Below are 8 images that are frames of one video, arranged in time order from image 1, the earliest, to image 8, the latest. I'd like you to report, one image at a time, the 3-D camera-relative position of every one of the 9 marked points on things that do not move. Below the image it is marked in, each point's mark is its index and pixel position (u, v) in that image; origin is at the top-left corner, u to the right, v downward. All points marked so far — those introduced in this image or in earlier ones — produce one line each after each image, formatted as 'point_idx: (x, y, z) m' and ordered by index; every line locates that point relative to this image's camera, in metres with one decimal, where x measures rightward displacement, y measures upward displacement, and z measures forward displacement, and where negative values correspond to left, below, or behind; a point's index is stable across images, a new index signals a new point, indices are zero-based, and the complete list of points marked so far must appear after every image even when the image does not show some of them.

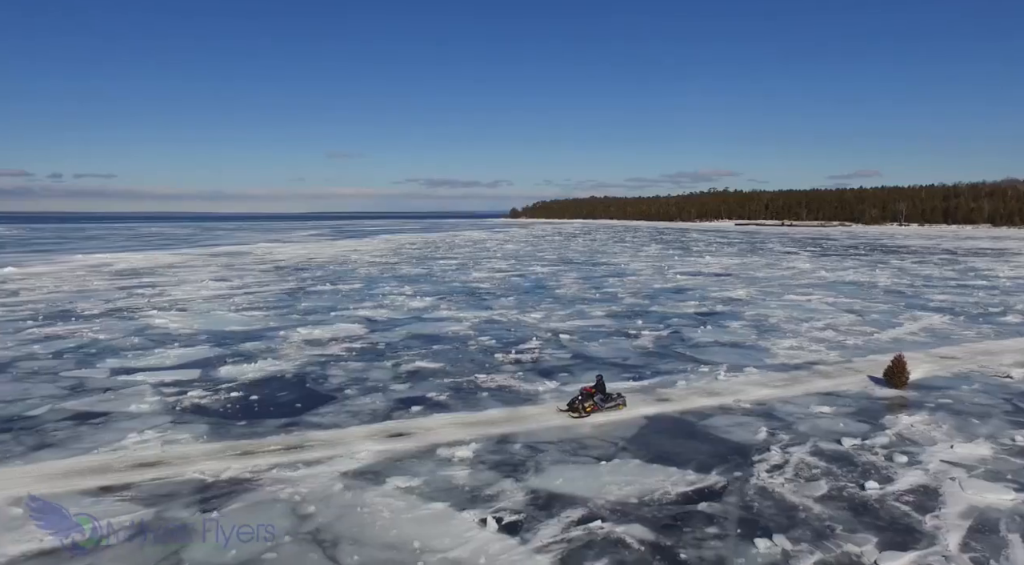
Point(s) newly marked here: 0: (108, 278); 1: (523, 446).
0: (-8.7, +0.1, +14.8) m
1: (+0.1, -1.0, +4.2) m
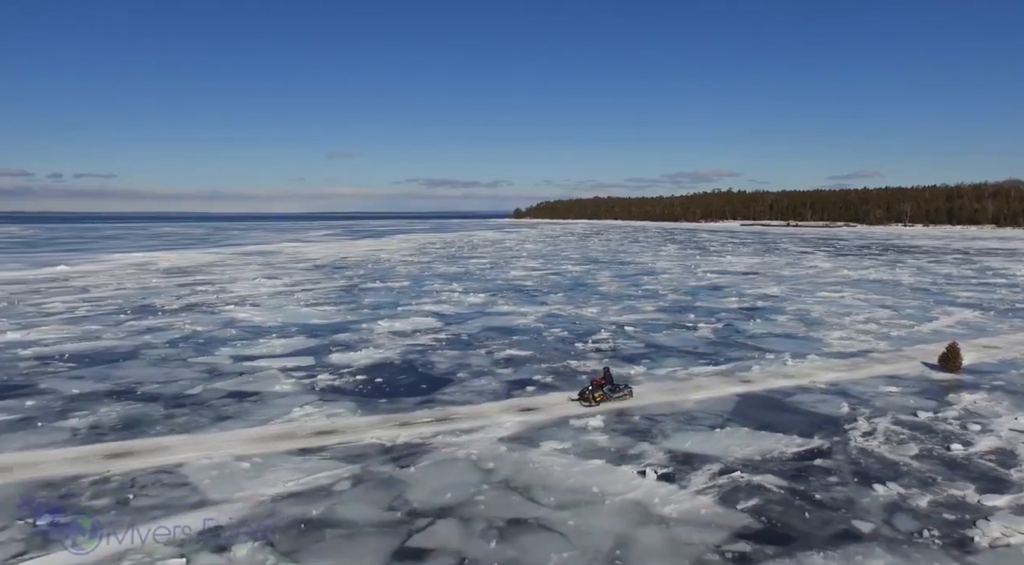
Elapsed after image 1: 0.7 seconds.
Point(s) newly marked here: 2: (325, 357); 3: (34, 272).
0: (-7.8, +0.1, +15.4) m
1: (+1.0, -1.0, +4.9) m
2: (-1.9, -0.7, +6.9) m
3: (-11.4, +0.3, +16.4) m
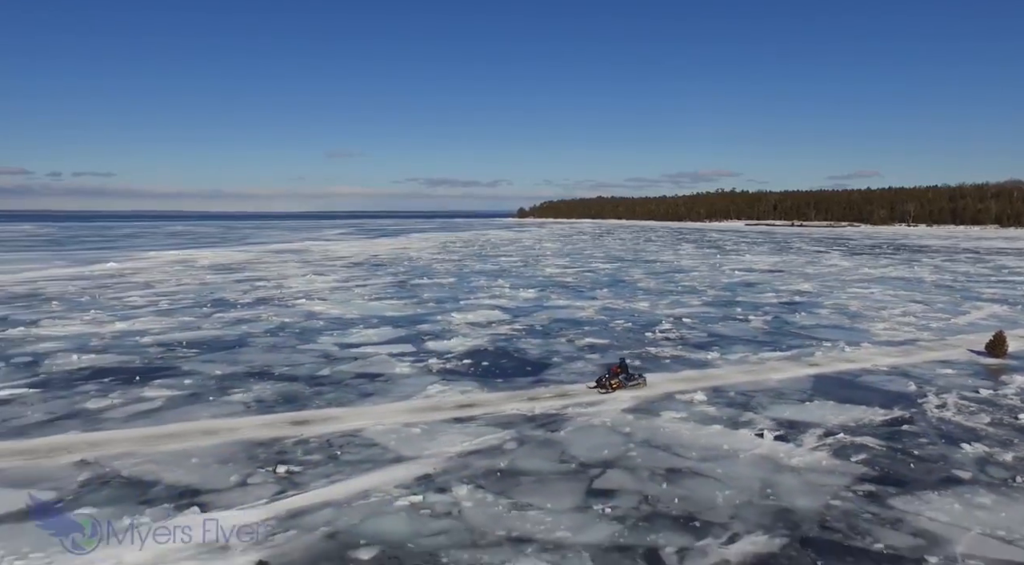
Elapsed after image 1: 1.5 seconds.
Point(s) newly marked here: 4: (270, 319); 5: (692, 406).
0: (-7.0, +0.2, +16.1) m
1: (+1.8, -0.9, +5.5) m
2: (-1.0, -0.7, +7.6) m
3: (-10.5, +0.3, +17.1) m
4: (-3.3, -0.5, +9.3) m
5: (+1.4, -0.9, +5.2) m
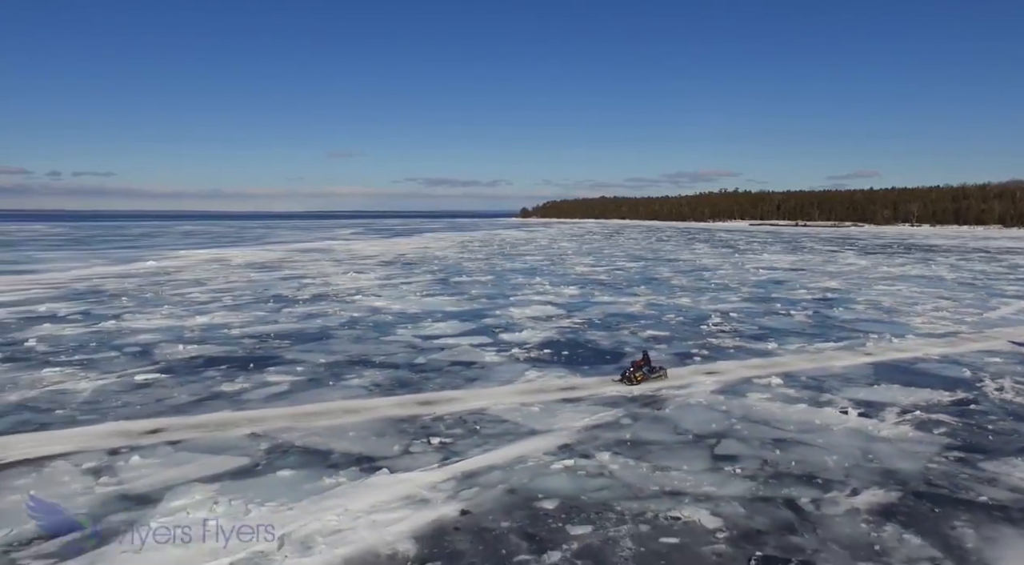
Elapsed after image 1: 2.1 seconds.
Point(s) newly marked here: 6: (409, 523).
0: (-6.2, +0.3, +16.6) m
1: (+2.7, -0.9, +6.1) m
2: (-0.2, -0.6, +8.1) m
3: (-9.8, +0.4, +17.6) m
4: (-2.5, -0.4, +9.9) m
5: (+2.2, -0.9, +5.7) m
6: (-0.5, -1.1, +3.2) m
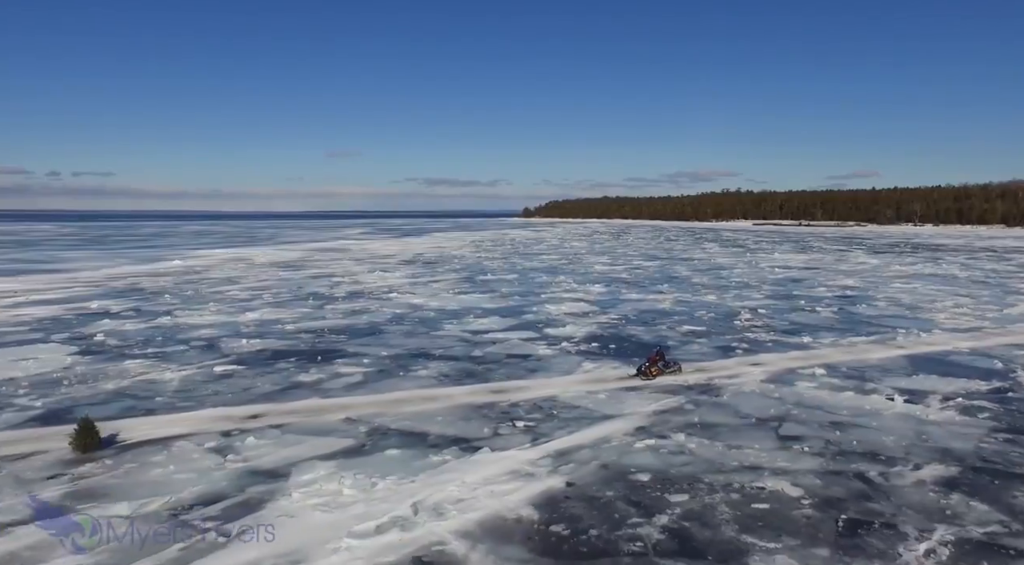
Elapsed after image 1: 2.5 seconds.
0: (-5.7, +0.3, +16.9) m
1: (+3.2, -0.8, +6.4) m
2: (+0.4, -0.6, +8.5) m
3: (-9.2, +0.4, +17.9) m
4: (-2.0, -0.4, +10.2) m
5: (+2.7, -0.9, +6.1) m
6: (+0.1, -1.1, +3.6) m
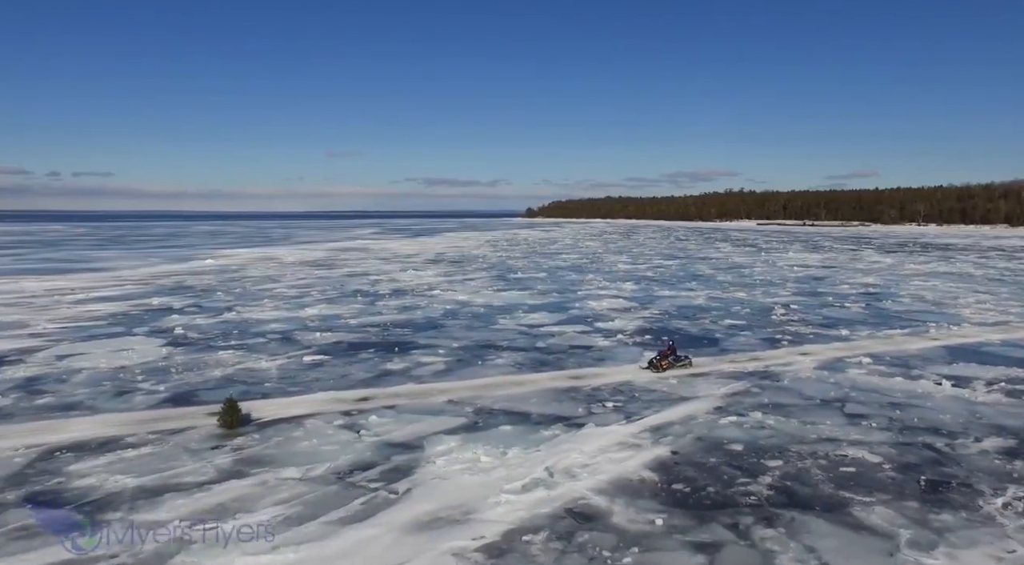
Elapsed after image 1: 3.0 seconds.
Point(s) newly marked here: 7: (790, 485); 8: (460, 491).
0: (-5.0, +0.3, +17.4) m
1: (+3.9, -0.8, +6.9) m
2: (+1.0, -0.5, +9.0) m
3: (-8.6, +0.5, +18.4) m
4: (-1.3, -0.4, +10.7) m
5: (+3.4, -0.8, +6.6) m
6: (+0.8, -1.1, +4.1) m
7: (+1.5, -1.1, +3.7) m
8: (-0.3, -1.1, +3.6) m
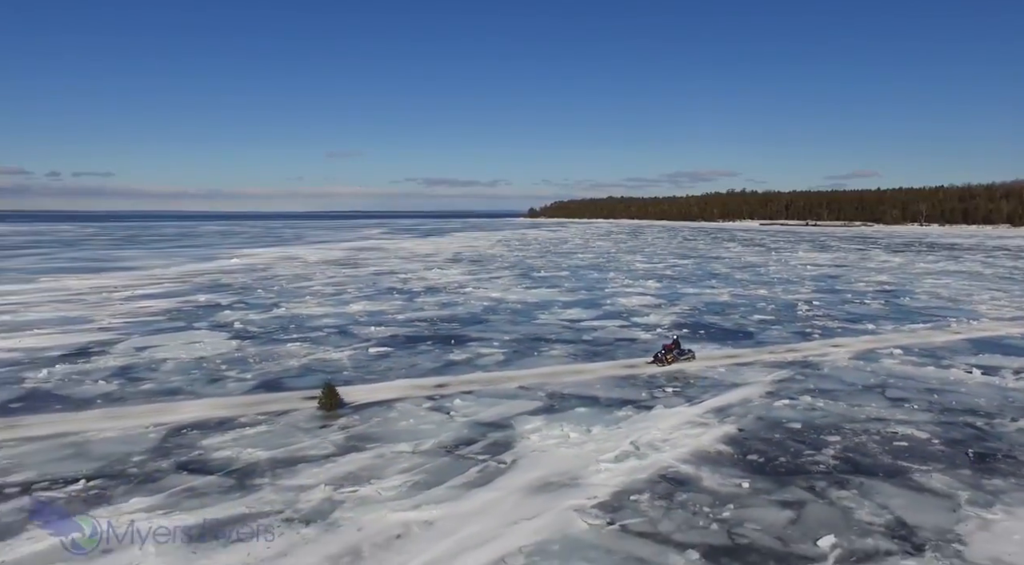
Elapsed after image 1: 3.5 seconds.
0: (-4.4, +0.4, +17.9) m
1: (+4.5, -0.7, +7.4) m
2: (+1.6, -0.5, +9.4) m
3: (-8.0, +0.5, +18.9) m
4: (-0.7, -0.3, +11.2) m
5: (+4.0, -0.8, +7.0) m
6: (+1.3, -1.0, +4.6) m
7: (+2.1, -1.1, +4.2) m
8: (+0.3, -1.1, +4.1) m
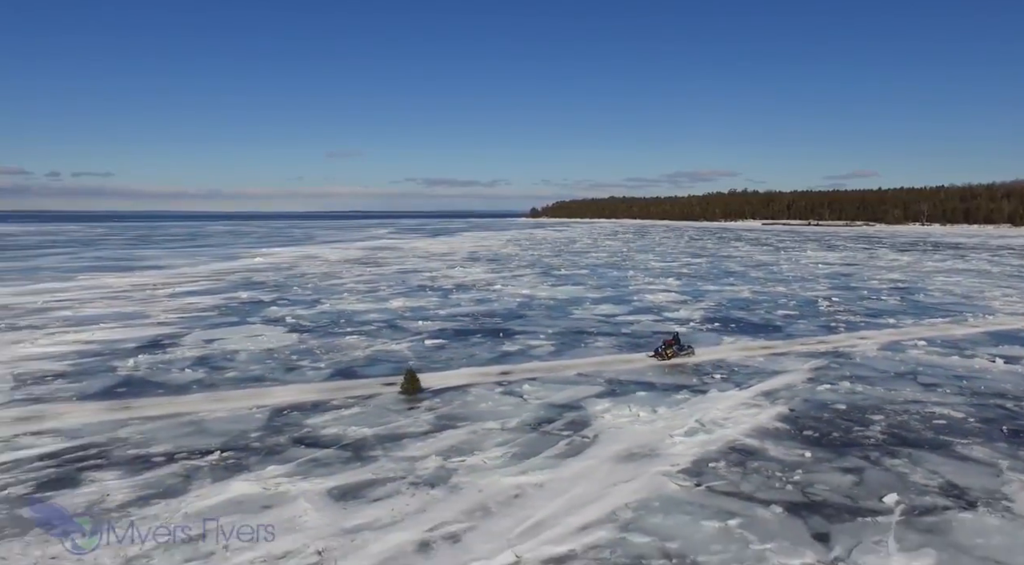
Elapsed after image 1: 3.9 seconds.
0: (-3.9, +0.4, +18.3) m
1: (+5.0, -0.7, +7.9) m
2: (+2.1, -0.5, +9.9) m
3: (-7.5, +0.5, +19.3) m
4: (-0.2, -0.3, +11.6) m
5: (+4.5, -0.7, +7.5) m
6: (+1.9, -1.0, +5.0) m
7: (+2.7, -1.0, +4.7) m
8: (+0.8, -1.0, +4.6) m
